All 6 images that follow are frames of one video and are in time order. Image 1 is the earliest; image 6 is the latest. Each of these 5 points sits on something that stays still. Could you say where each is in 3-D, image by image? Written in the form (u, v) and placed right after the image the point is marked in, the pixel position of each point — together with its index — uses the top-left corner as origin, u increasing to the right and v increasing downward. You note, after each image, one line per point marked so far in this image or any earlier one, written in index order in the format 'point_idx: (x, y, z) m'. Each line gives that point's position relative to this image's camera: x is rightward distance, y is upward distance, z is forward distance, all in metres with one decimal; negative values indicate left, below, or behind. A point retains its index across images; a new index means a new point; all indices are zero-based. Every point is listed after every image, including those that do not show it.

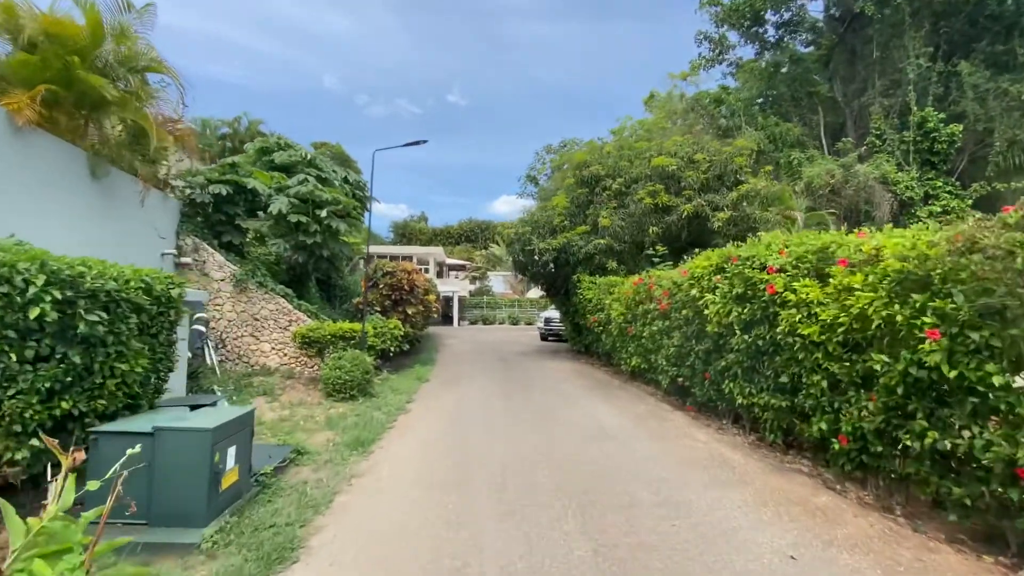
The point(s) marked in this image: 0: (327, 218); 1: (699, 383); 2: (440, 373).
0: (-5.2, +1.9, +12.9) m
1: (+3.4, -1.7, +8.2) m
2: (-2.1, -2.5, +14.1) m
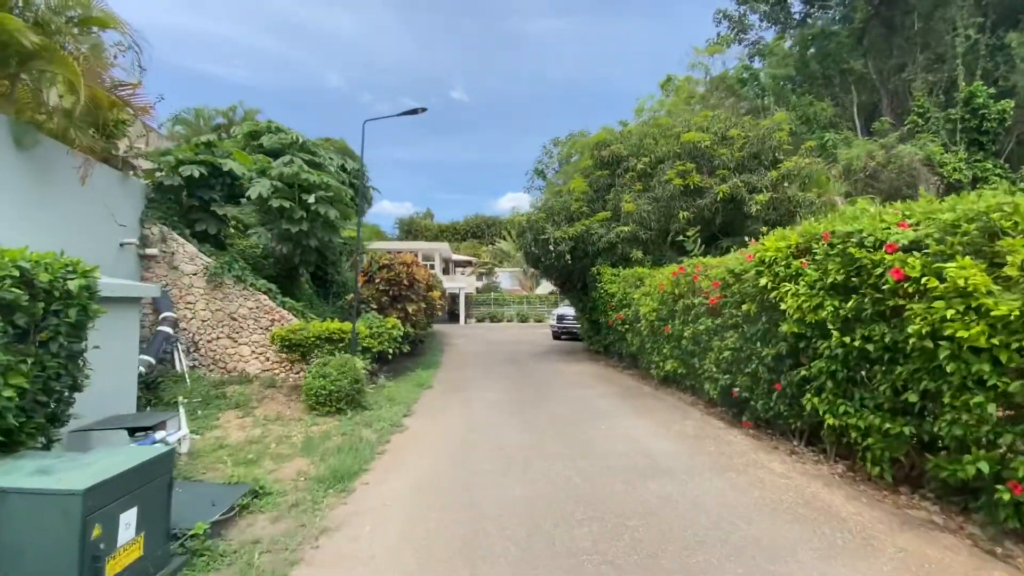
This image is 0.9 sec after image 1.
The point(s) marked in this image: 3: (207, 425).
0: (-4.8, +2.0, +11.3) m
1: (+3.6, -1.5, +6.6) m
2: (-1.8, -2.4, +12.5) m
3: (-5.0, -2.3, +7.7) m
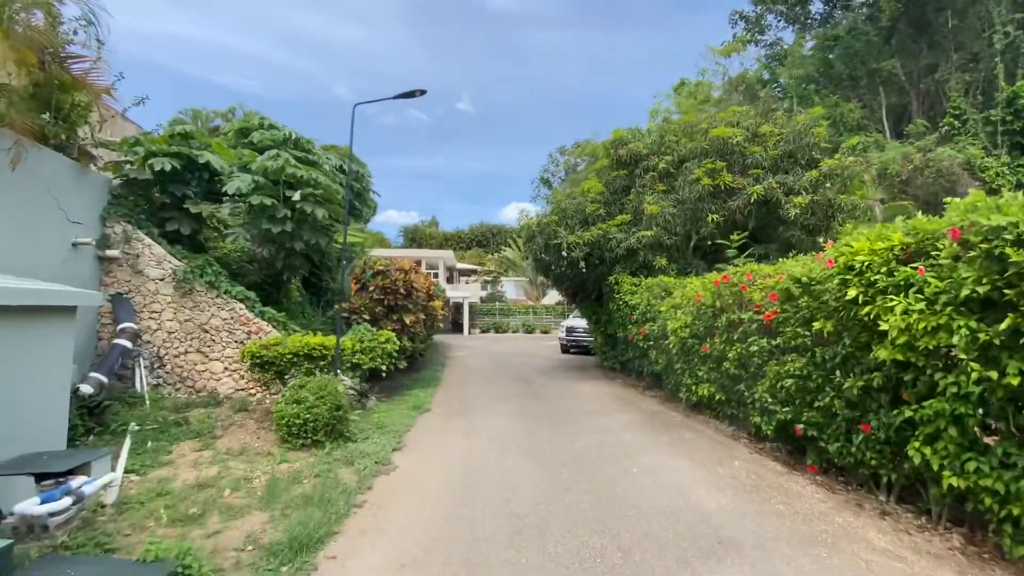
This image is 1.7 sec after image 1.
0: (-4.6, +1.9, +10.1) m
1: (+3.8, -1.7, +5.2) m
2: (-1.6, -2.6, +11.2) m
3: (-4.9, -2.4, +6.4) m
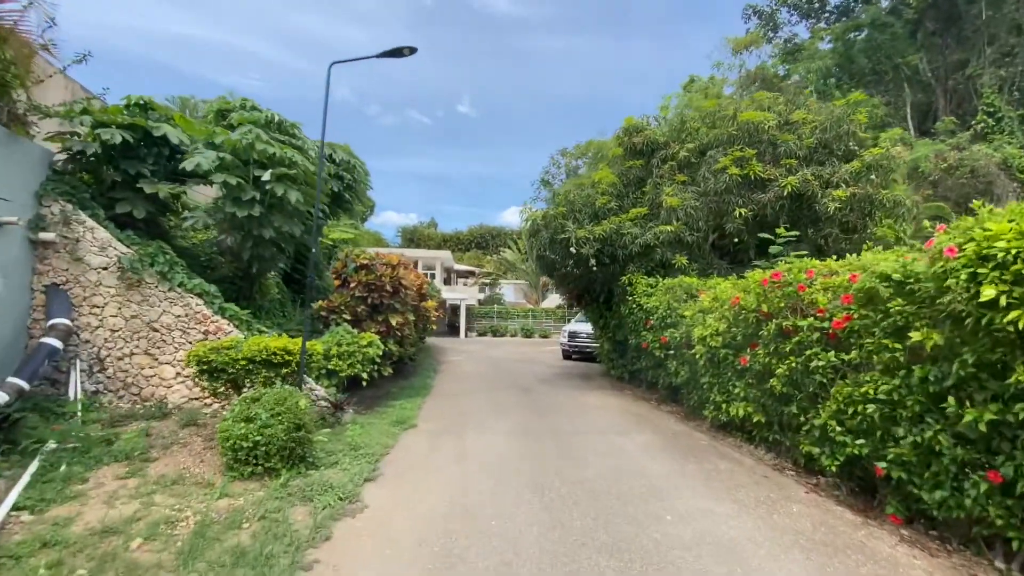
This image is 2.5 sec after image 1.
0: (-4.6, +2.0, +8.8) m
1: (+3.8, -1.7, +3.9) m
2: (-1.6, -2.6, +9.8) m
3: (-4.9, -2.2, +5.0) m
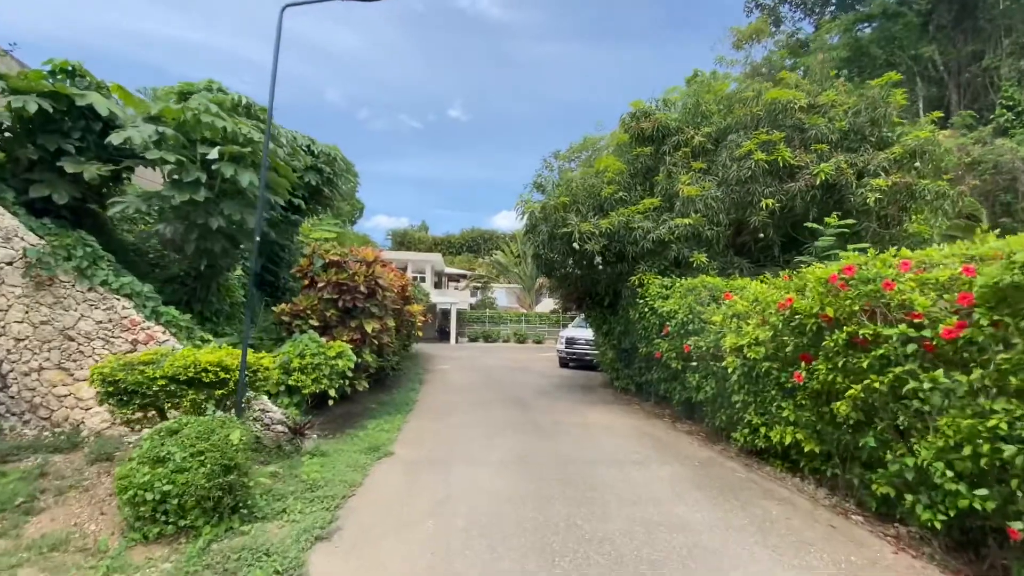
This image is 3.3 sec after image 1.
0: (-4.6, +2.0, +7.4) m
1: (+3.8, -1.6, +2.6) m
2: (-1.7, -2.6, +8.4) m
3: (-4.9, -2.2, +3.6) m
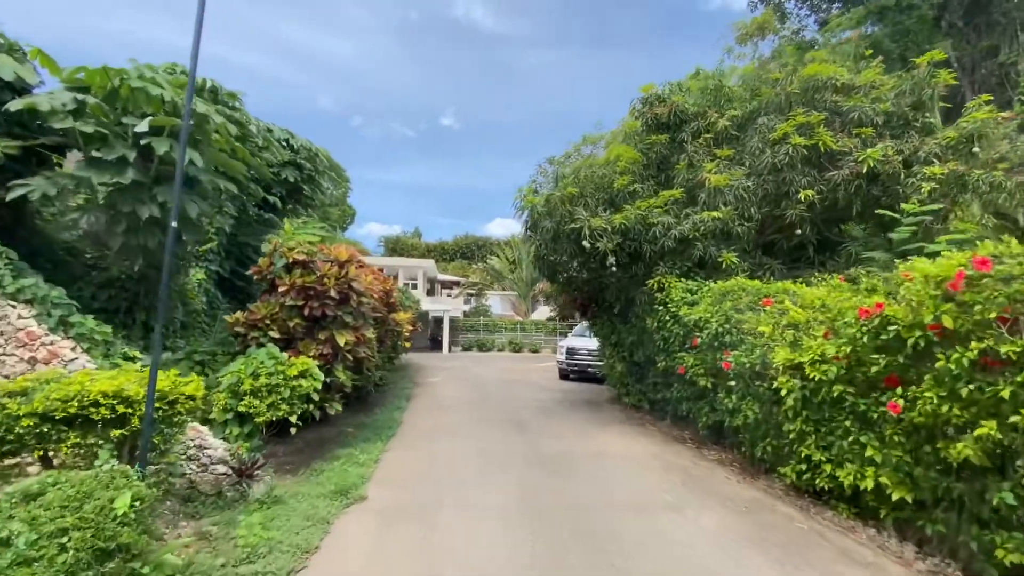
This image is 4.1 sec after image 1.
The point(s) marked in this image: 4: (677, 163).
0: (-4.6, +1.9, +6.0) m
1: (+3.9, -1.6, +1.3) m
2: (-1.7, -2.6, +7.1) m
3: (-4.8, -2.2, +2.2) m
4: (+3.1, +2.4, +9.2) m
